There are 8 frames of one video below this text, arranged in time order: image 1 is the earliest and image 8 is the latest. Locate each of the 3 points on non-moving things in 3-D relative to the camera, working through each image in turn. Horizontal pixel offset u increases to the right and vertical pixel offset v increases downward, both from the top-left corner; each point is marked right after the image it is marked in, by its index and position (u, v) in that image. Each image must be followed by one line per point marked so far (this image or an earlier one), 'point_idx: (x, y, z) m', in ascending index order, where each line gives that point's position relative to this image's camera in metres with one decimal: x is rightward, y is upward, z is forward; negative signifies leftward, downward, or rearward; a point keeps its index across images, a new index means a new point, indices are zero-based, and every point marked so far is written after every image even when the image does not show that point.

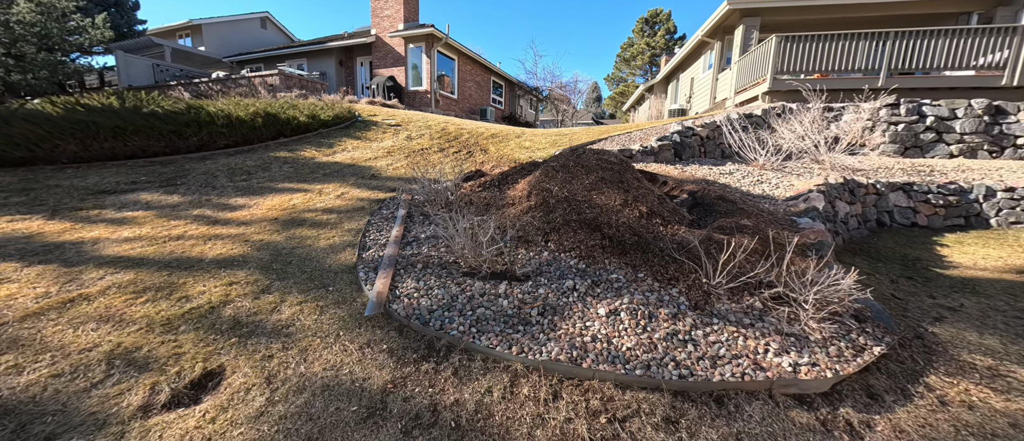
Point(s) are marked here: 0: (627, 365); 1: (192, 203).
0: (+0.6, -0.8, +1.8) m
1: (-4.3, +0.3, +4.4) m
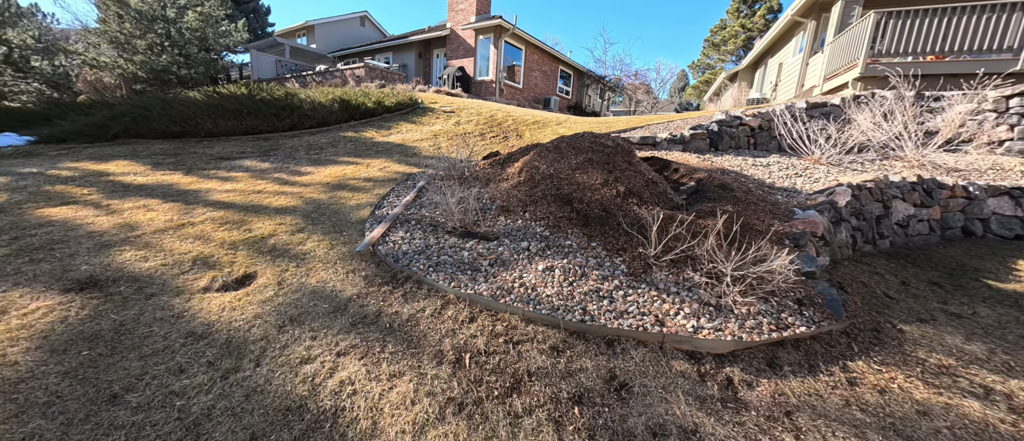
0: (+0.2, -0.5, +2.1) m
1: (-4.0, +0.9, +5.6) m
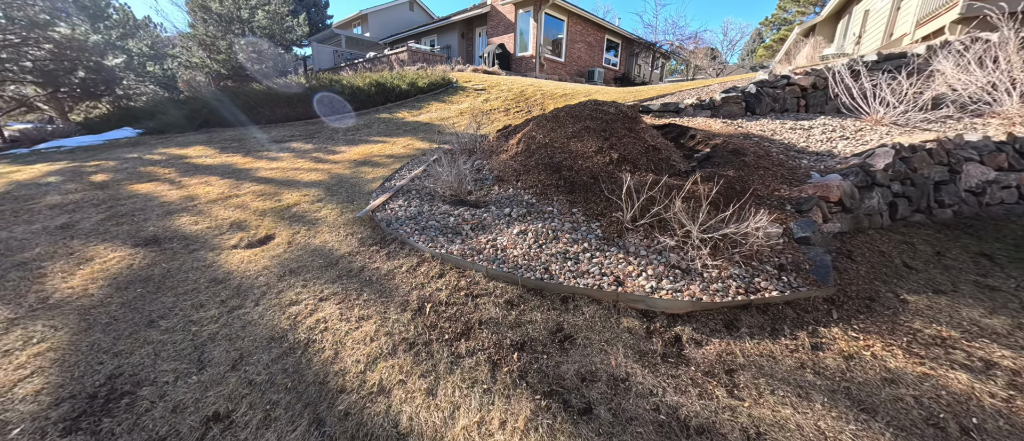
0: (-0.1, -0.3, +2.2) m
1: (-3.7, +1.4, +6.2) m
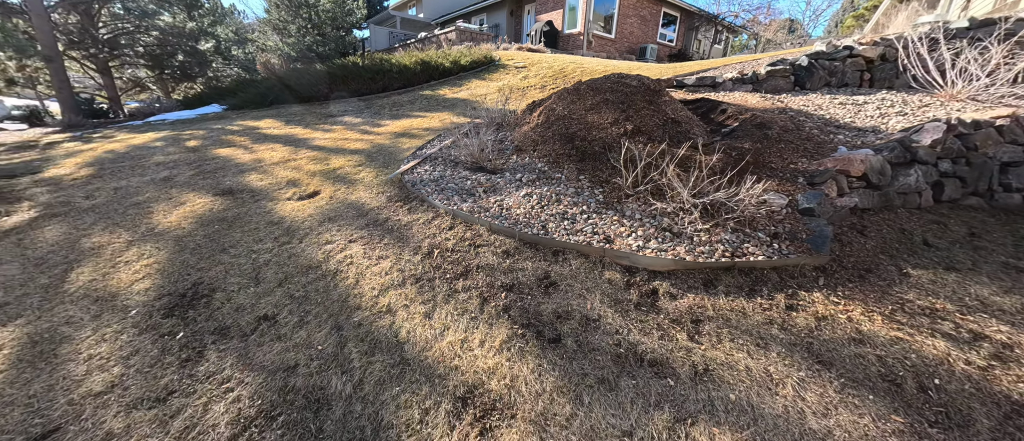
0: (0.0, 0.0, +2.4) m
1: (-3.1, +2.0, +6.8) m
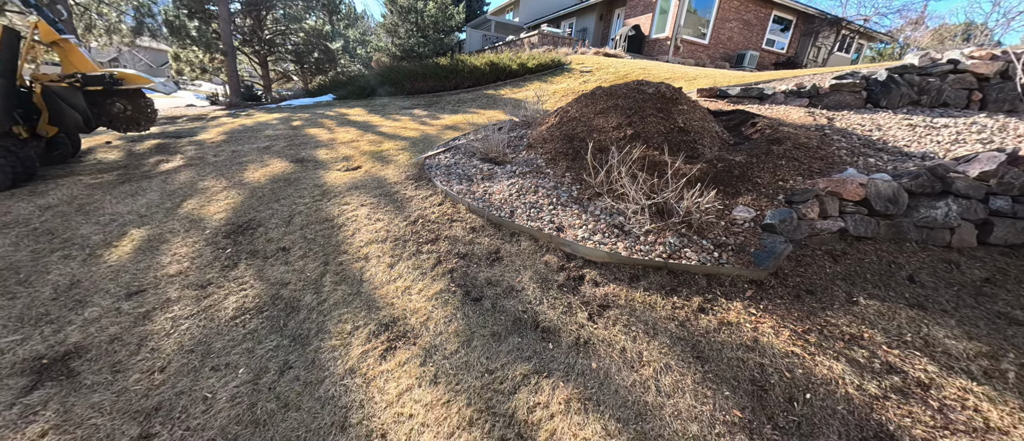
0: (-0.2, +0.1, +2.8) m
1: (-2.0, +2.4, +7.7) m
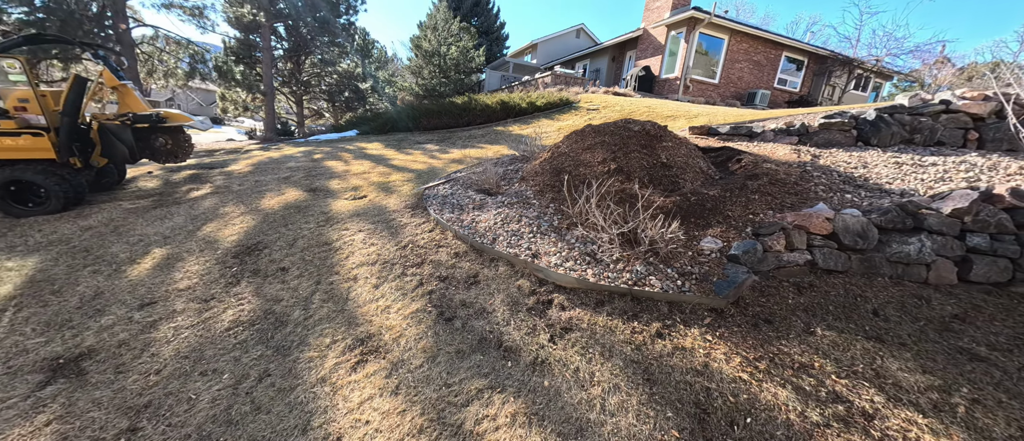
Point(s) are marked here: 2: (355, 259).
0: (-0.4, -0.1, +3.0) m
1: (-1.9, +1.7, +8.1) m
2: (-1.3, -0.3, +2.8) m
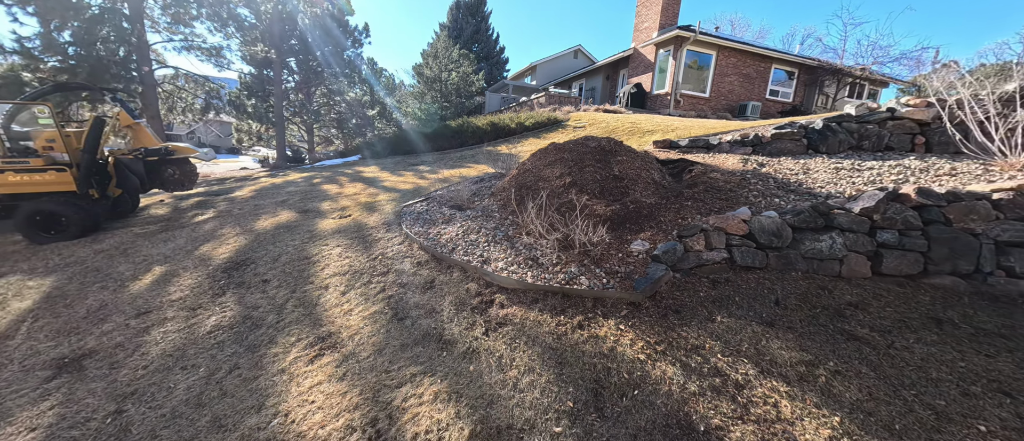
0: (-0.8, -0.2, +3.3) m
1: (-2.2, +1.3, +8.6) m
2: (-1.7, -0.5, +3.1) m
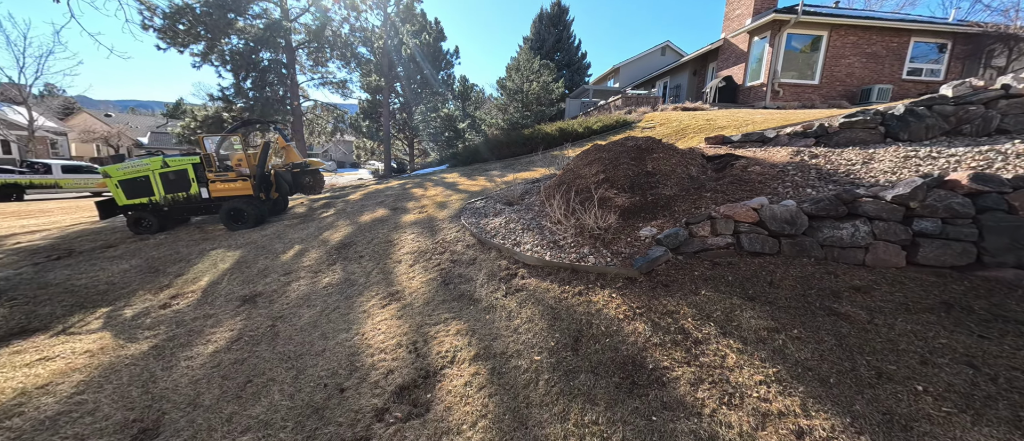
0: (-0.4, -0.1, +3.9) m
1: (-0.4, +1.3, +9.5) m
2: (-1.3, -0.4, +4.0) m
